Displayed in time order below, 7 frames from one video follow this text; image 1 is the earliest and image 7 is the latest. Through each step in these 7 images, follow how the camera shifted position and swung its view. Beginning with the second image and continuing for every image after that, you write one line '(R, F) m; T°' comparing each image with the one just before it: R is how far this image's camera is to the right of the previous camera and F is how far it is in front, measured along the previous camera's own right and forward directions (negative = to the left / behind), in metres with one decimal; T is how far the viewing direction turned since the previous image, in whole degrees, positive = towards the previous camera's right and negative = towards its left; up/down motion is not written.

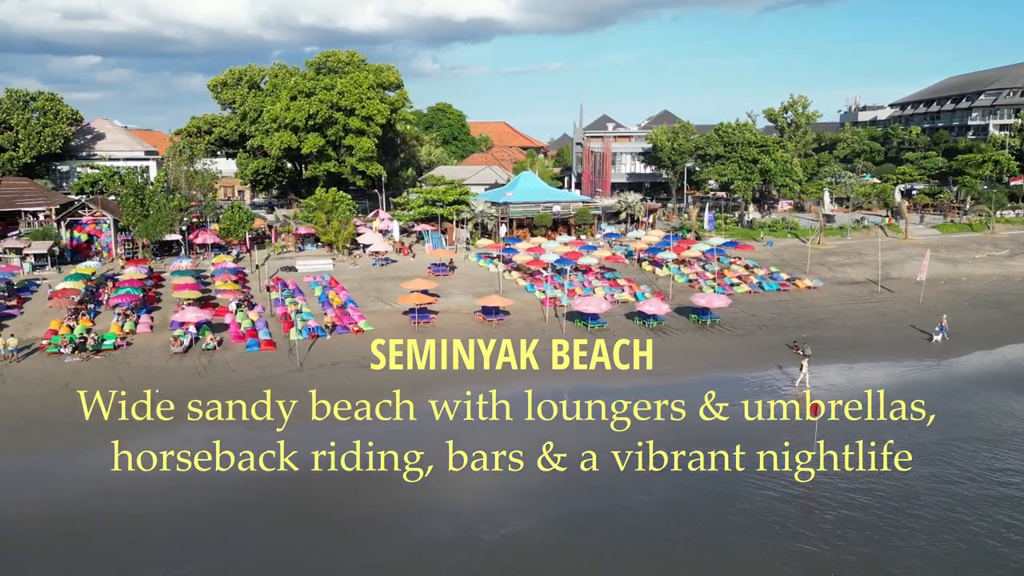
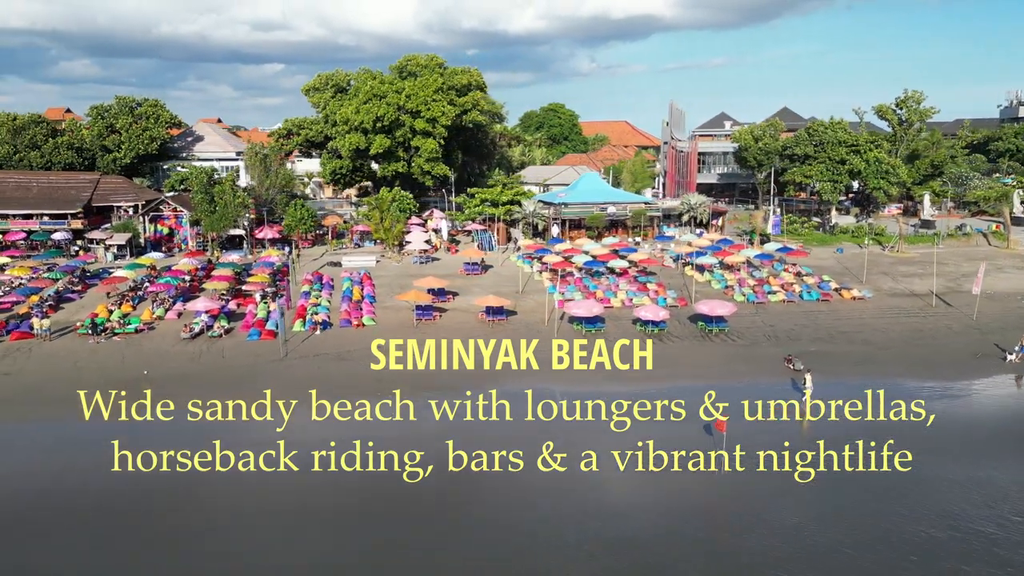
(+5.8, +0.4) m; -11°
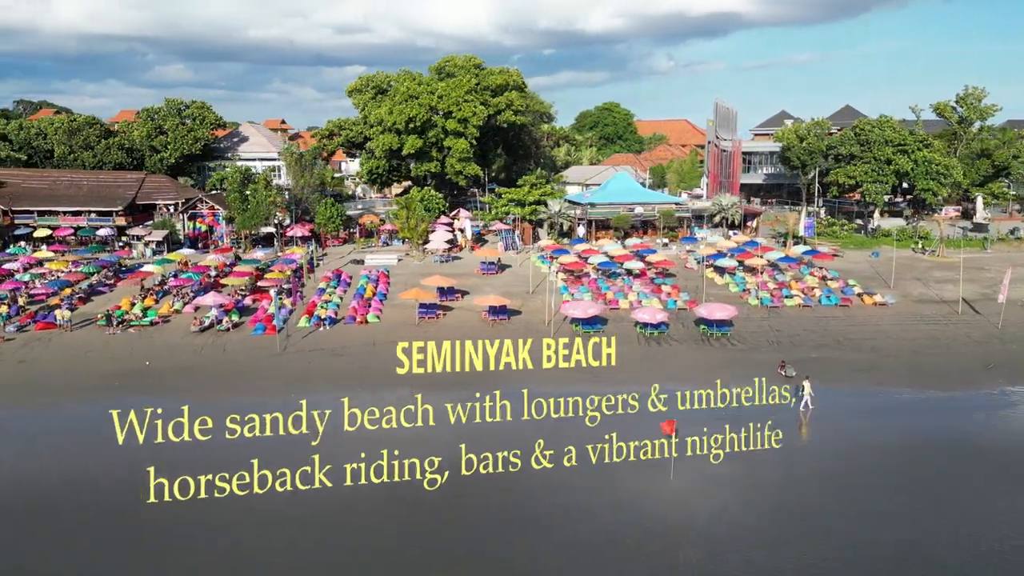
(+2.7, +0.1) m; -5°
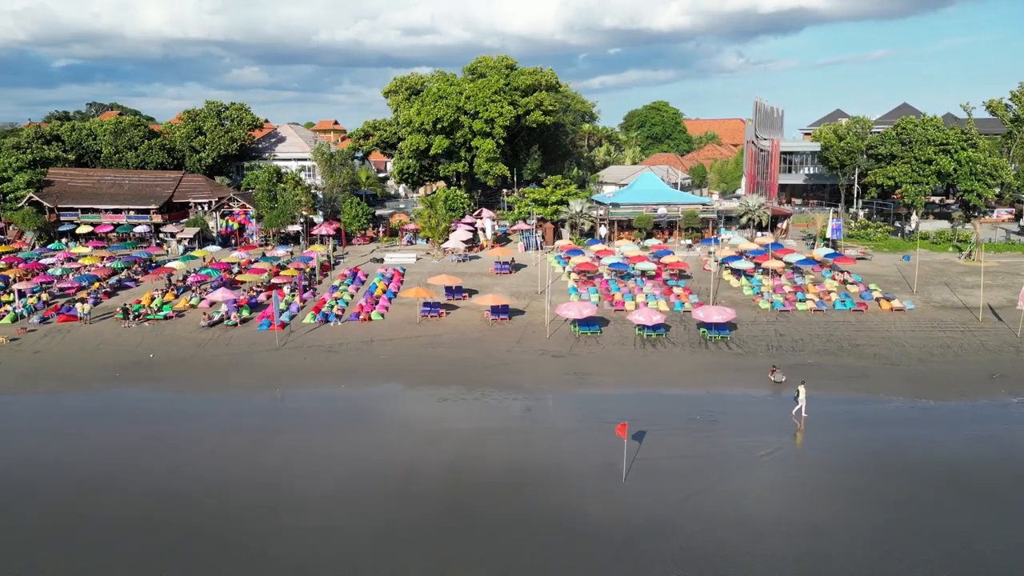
(+2.4, 0.0) m; -4°
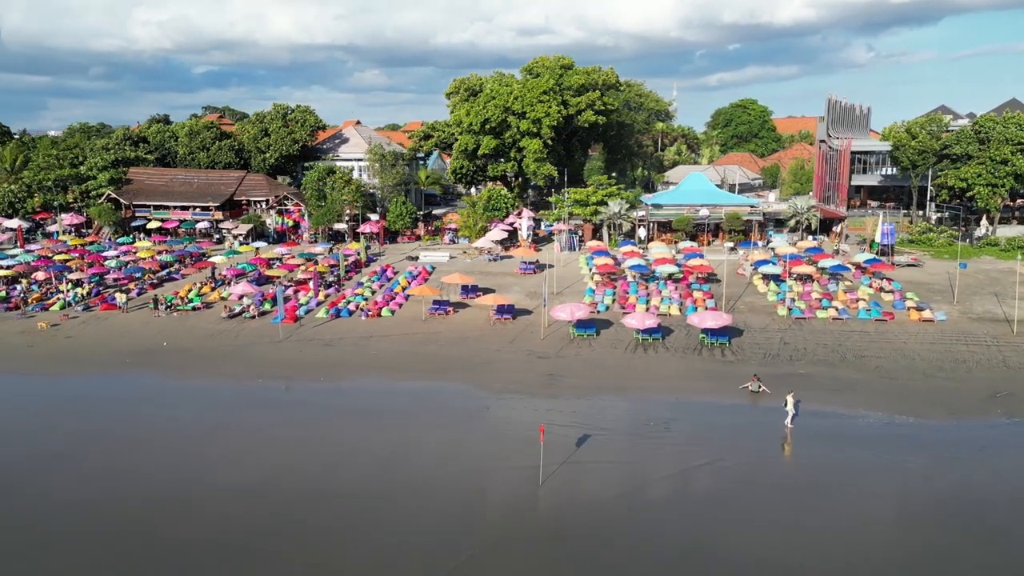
(+4.1, +0.1) m; -8°
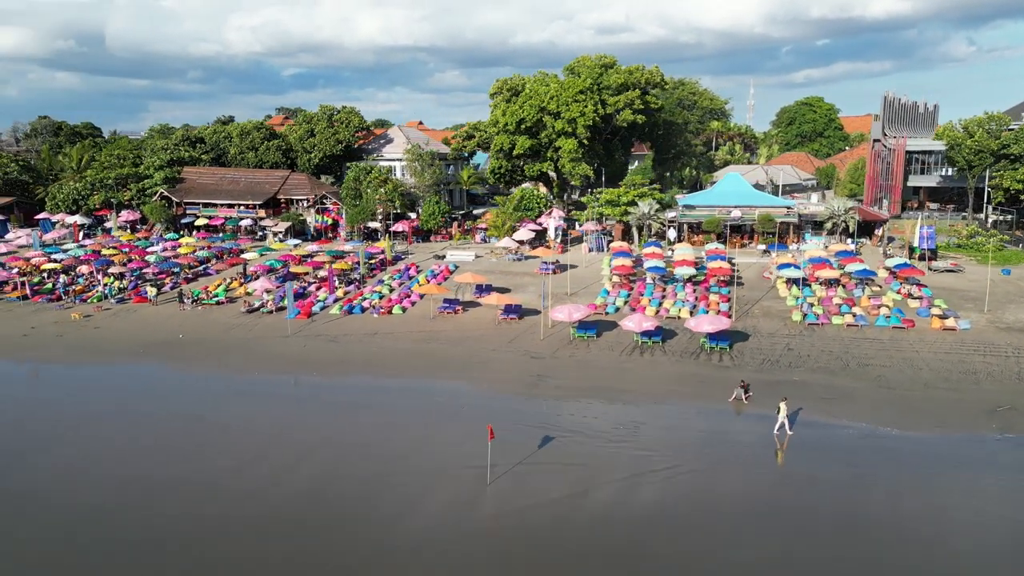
(+2.7, 0.0) m; -5°
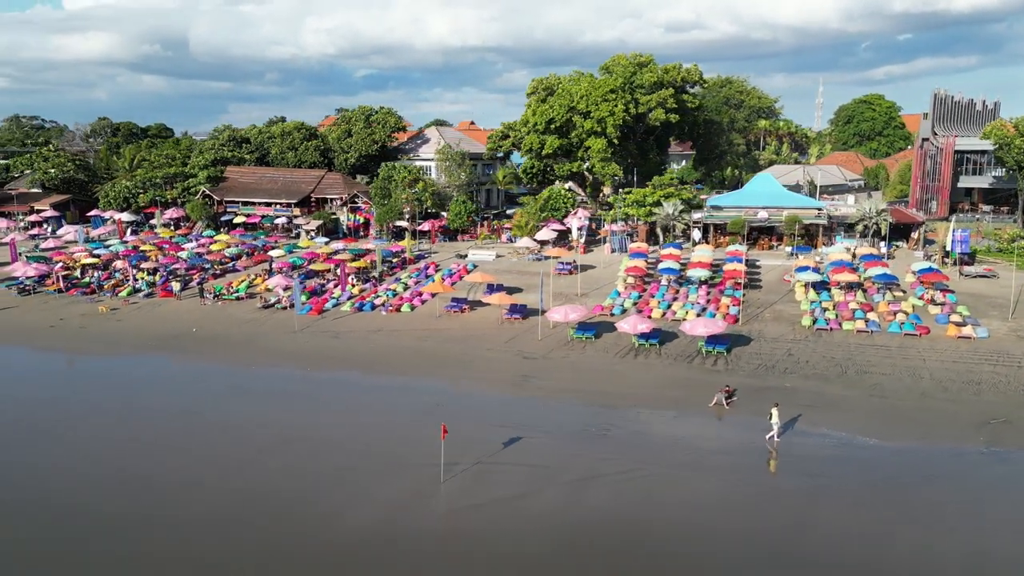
(+2.4, 0.0) m; -5°
